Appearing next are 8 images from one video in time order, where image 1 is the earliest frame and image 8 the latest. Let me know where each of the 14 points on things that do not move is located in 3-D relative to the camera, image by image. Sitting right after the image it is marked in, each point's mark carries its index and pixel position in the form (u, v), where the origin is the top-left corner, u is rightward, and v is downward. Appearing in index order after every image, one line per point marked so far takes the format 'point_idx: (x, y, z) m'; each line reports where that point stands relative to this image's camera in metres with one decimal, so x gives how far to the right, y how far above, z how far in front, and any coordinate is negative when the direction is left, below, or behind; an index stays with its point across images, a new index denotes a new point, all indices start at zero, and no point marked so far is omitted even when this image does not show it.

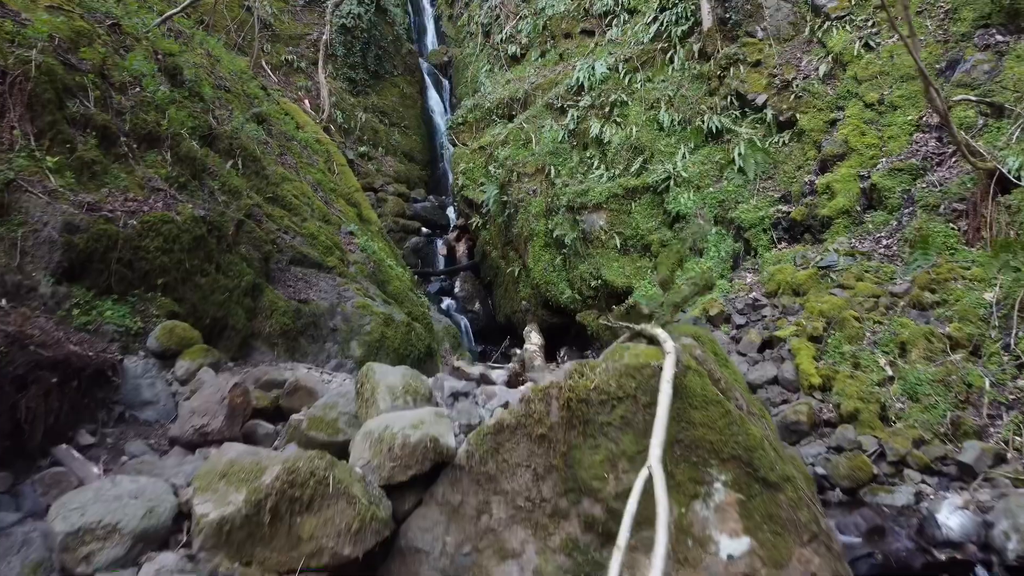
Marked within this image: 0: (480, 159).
0: (-0.5, +2.0, +11.4) m
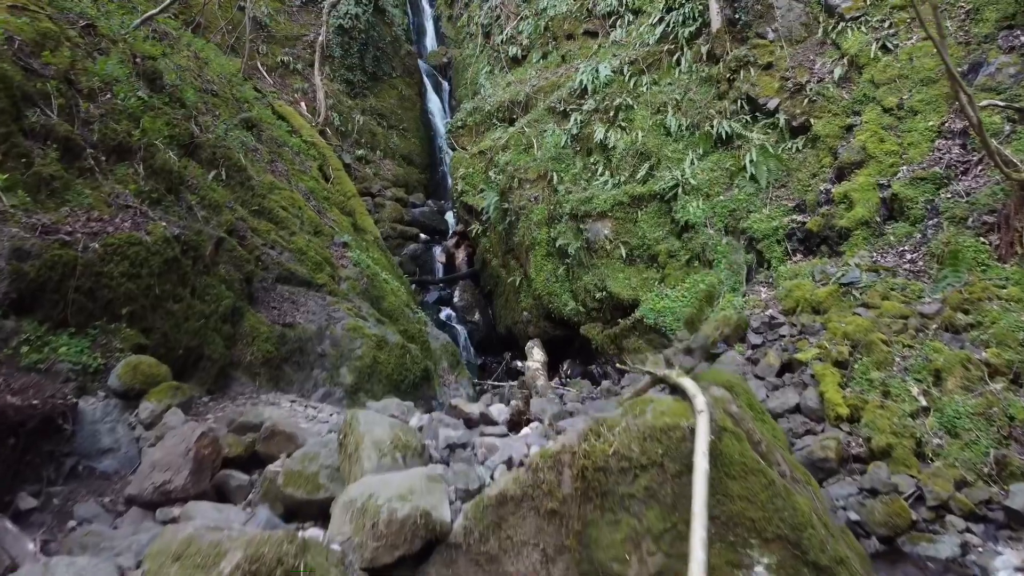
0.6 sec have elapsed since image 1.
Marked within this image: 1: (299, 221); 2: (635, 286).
0: (-0.5, +1.9, +11.0) m
1: (-1.7, +0.5, +5.8) m
2: (+1.3, 0.0, +7.6) m
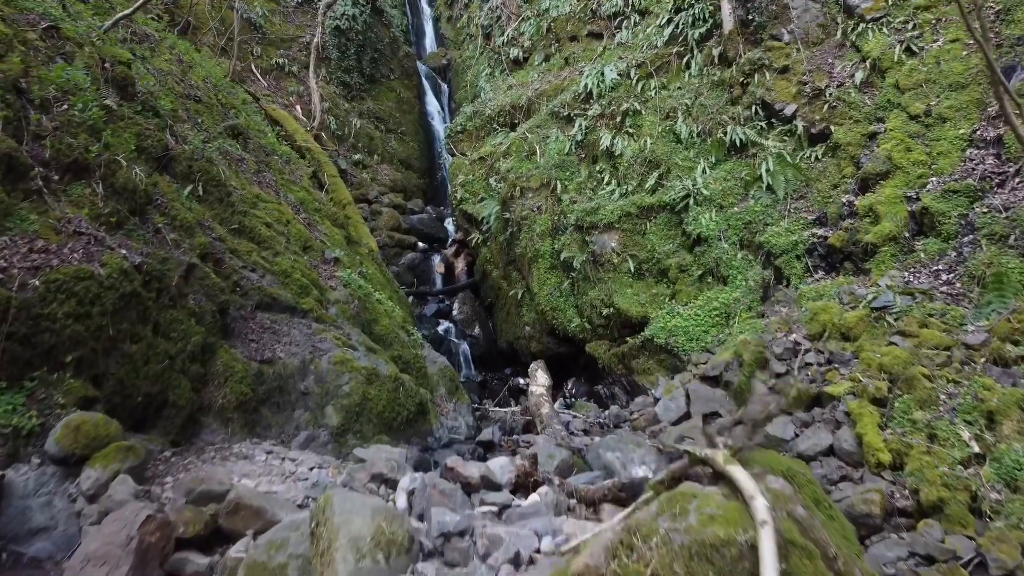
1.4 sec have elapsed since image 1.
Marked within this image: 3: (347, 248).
0: (-0.5, +1.7, +10.6) m
1: (-1.6, +0.4, +5.3) m
2: (+1.3, -0.1, +7.2) m
3: (-1.6, +0.4, +7.1) m
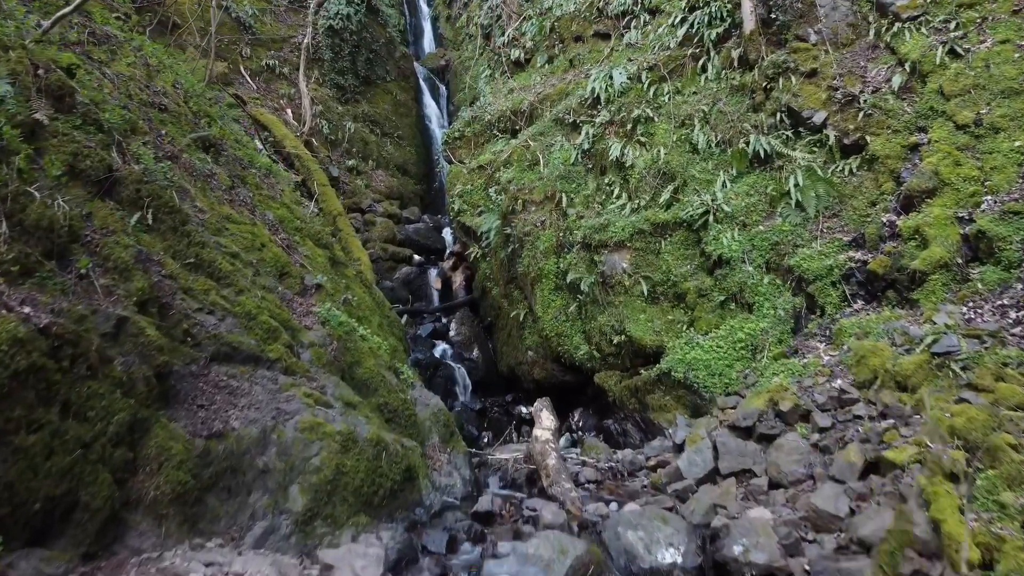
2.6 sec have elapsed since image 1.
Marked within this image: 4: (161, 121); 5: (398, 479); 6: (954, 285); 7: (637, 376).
0: (-0.4, +1.5, +9.9) m
1: (-1.6, +0.1, +4.7) m
2: (+1.3, -0.4, +6.6) m
3: (-1.6, +0.2, +6.5) m
4: (-2.7, +1.3, +5.6) m
5: (-0.6, -1.0, +3.8) m
6: (+3.0, 0.0, +5.0) m
7: (+1.1, -0.8, +6.6) m
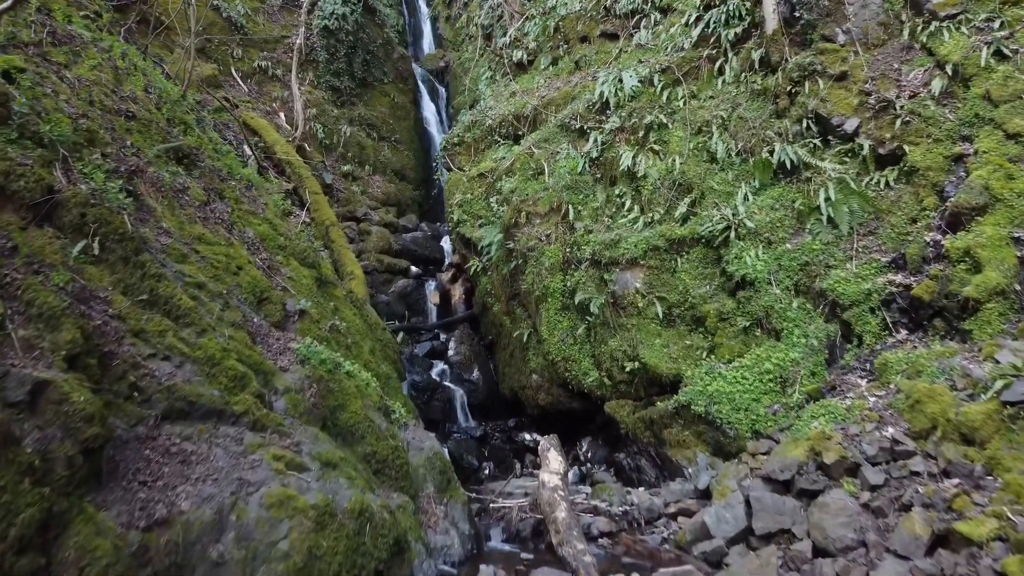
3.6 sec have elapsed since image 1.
0: (-0.4, +1.3, +9.4) m
1: (-1.6, -0.1, +4.1) m
2: (+1.4, -0.6, +6.0) m
3: (-1.6, 0.0, +5.9) m
4: (-2.7, +1.1, +5.0) m
5: (-0.6, -1.2, +3.2) m
6: (+3.0, -0.2, +4.4) m
7: (+1.2, -1.0, +6.0) m
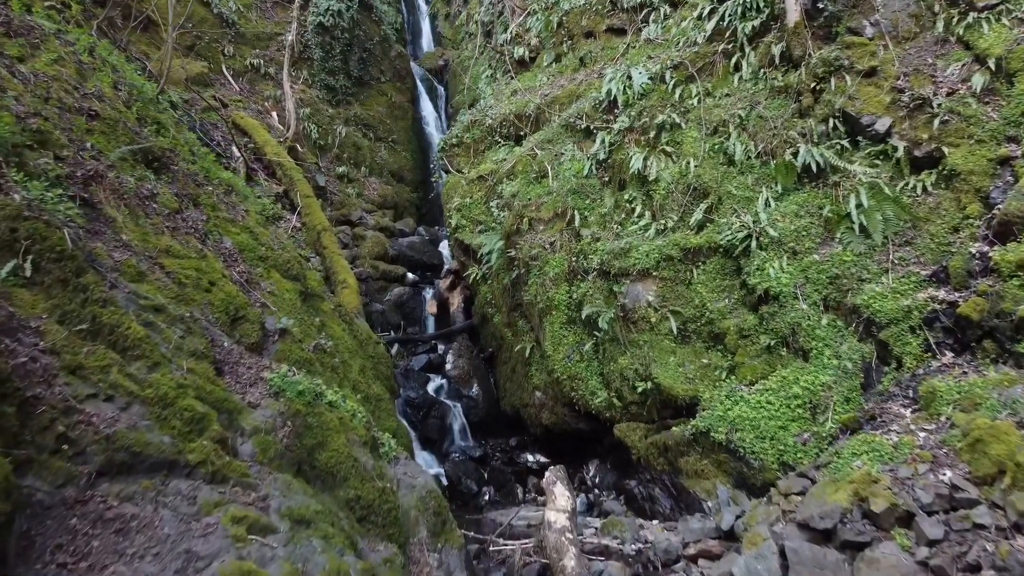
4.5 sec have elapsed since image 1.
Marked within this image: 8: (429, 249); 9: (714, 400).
0: (-0.4, +1.2, +8.9) m
1: (-1.6, -0.2, +3.6) m
2: (+1.4, -0.7, +5.5) m
3: (-1.5, -0.1, +5.4) m
4: (-2.6, +1.0, +4.5) m
5: (-0.5, -1.3, +2.7) m
6: (+3.0, -0.3, +3.9) m
7: (+1.2, -1.1, +5.5) m
8: (-1.2, +0.6, +11.0) m
9: (+1.5, -0.8, +5.3) m
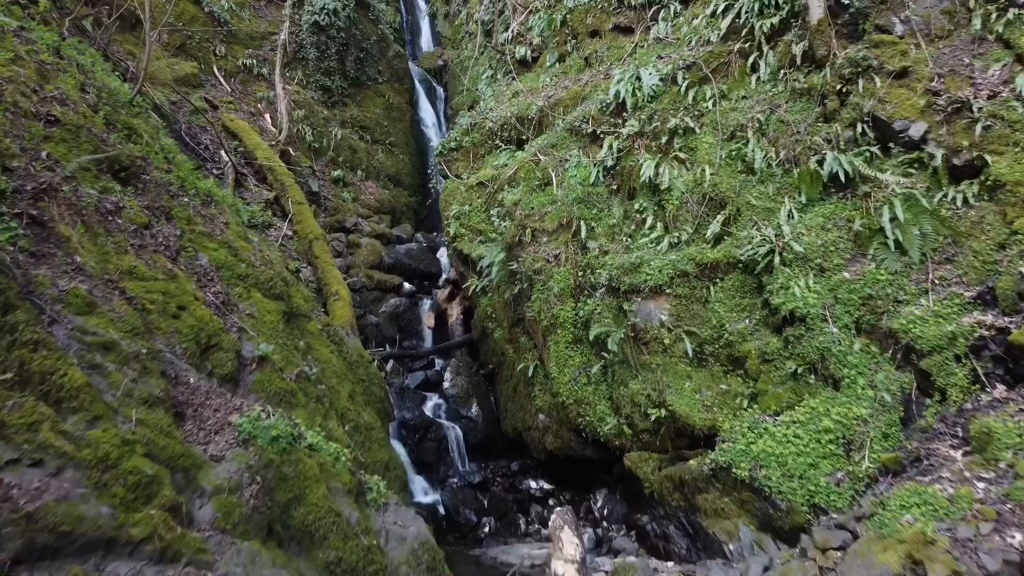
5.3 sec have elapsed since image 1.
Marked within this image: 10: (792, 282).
0: (-0.4, +1.0, +8.5) m
1: (-1.6, -0.3, +3.2) m
2: (+1.4, -0.8, +5.1) m
3: (-1.5, -0.3, +5.0) m
4: (-2.6, +0.8, +4.1) m
5: (-0.5, -1.4, +2.3) m
6: (+3.1, -0.4, +3.5) m
7: (+1.2, -1.2, +5.1) m
8: (-1.2, +0.4, +10.5) m
9: (+1.5, -0.9, +4.8) m
10: (+1.9, 0.0, +5.0) m
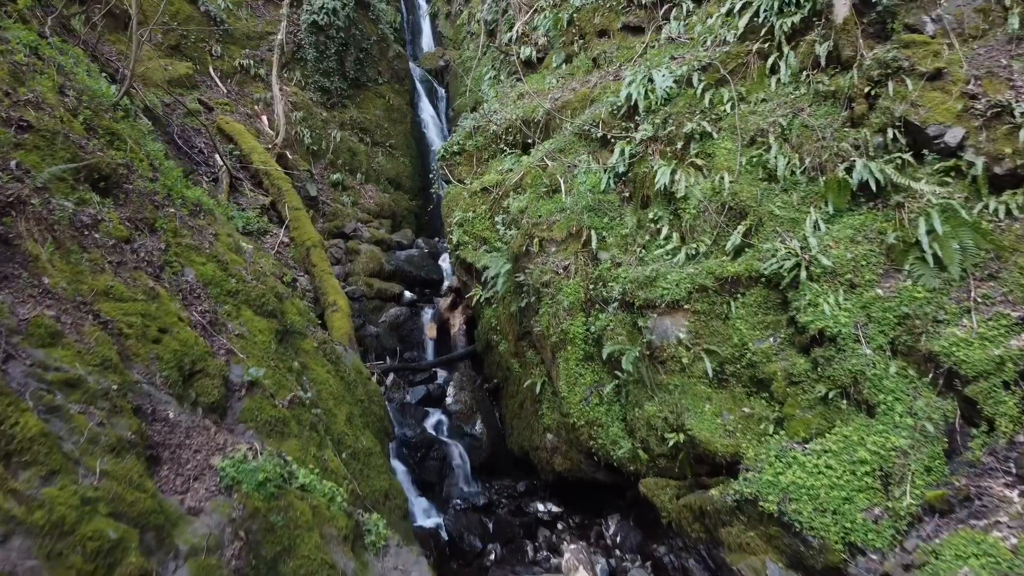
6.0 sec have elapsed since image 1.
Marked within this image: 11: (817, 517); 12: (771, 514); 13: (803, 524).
0: (-0.3, +0.9, +8.1) m
1: (-1.5, -0.4, +2.9) m
2: (+1.4, -0.9, +4.7) m
3: (-1.5, -0.4, +4.6) m
4: (-2.6, +0.7, +3.8) m
5: (-0.5, -1.5, +2.0) m
6: (+3.1, -0.5, +3.1) m
7: (+1.2, -1.3, +4.8) m
8: (-1.2, +0.3, +10.2) m
9: (+1.5, -1.1, +4.5) m
10: (+2.0, -0.1, +4.7) m
11: (+1.7, -1.3, +4.0) m
12: (+1.5, -1.3, +4.2) m
13: (+1.6, -1.3, +4.0) m
